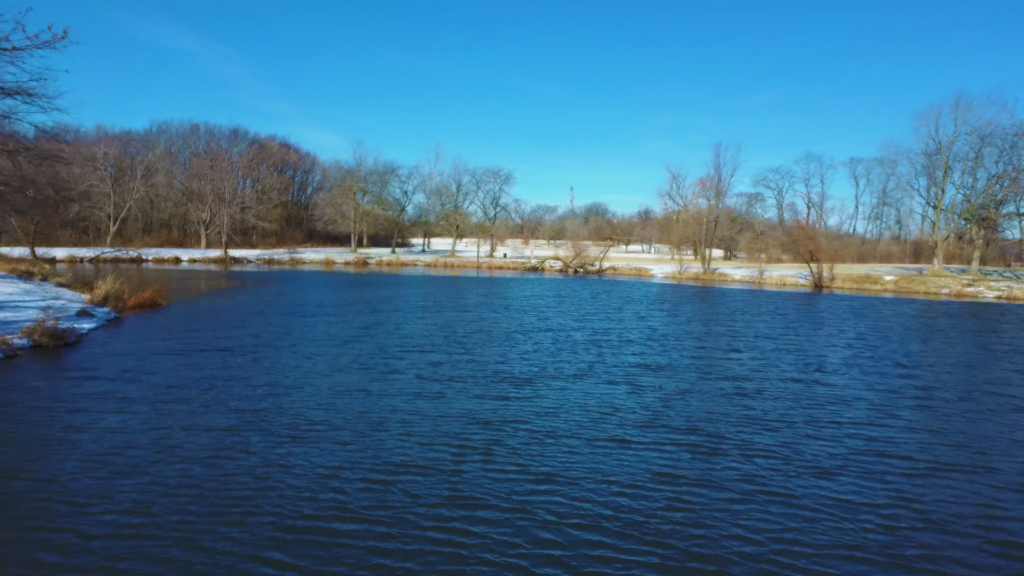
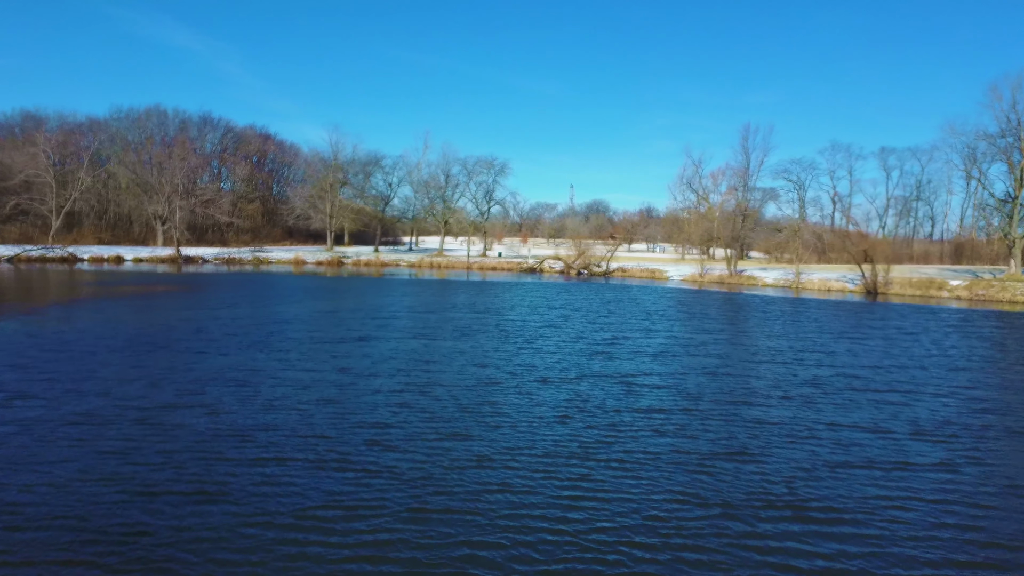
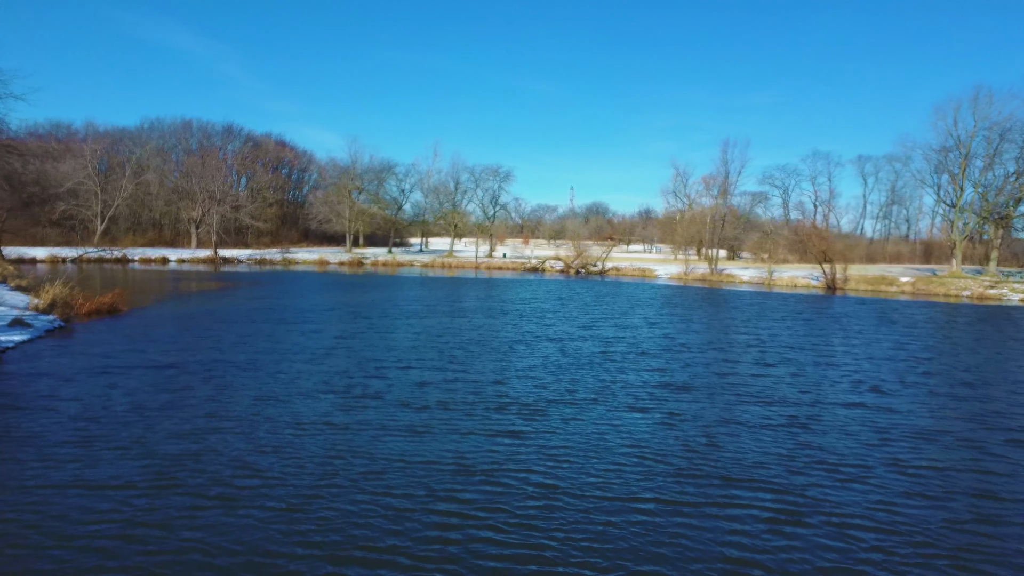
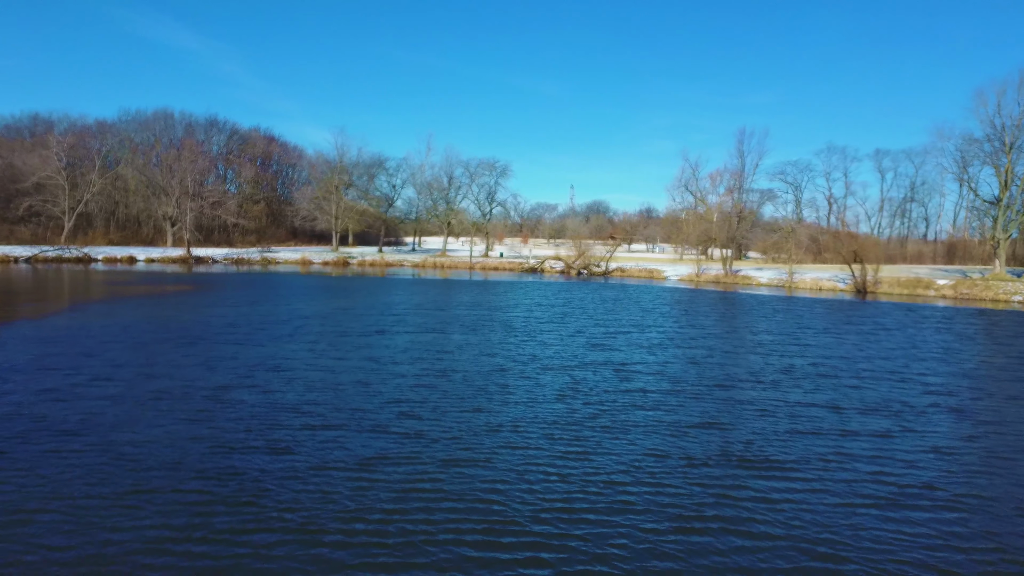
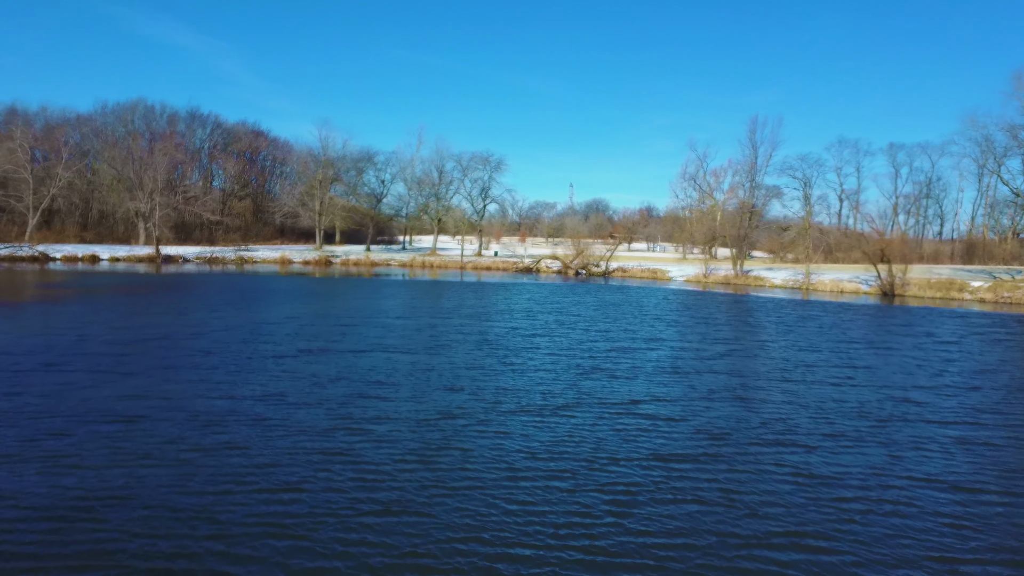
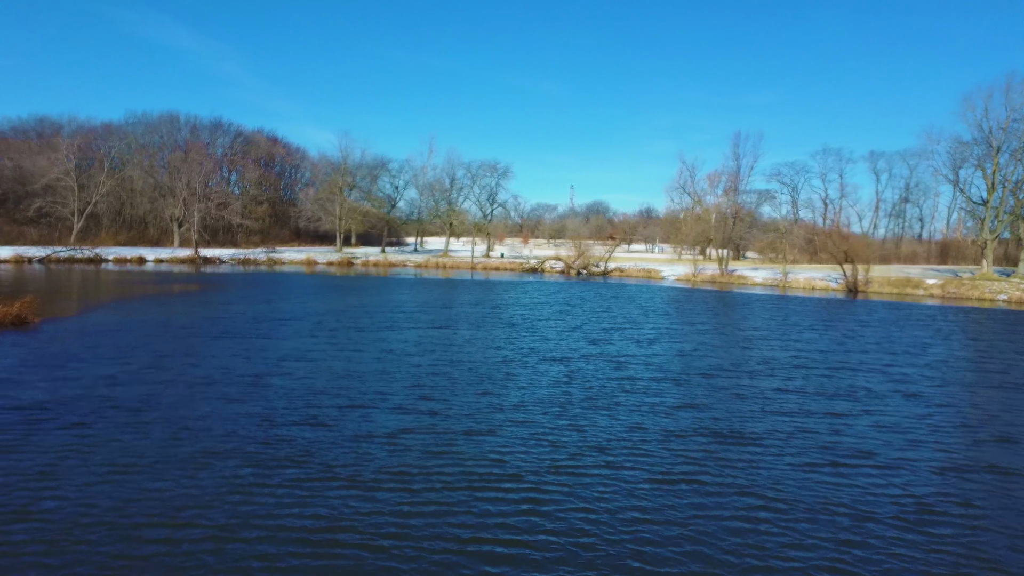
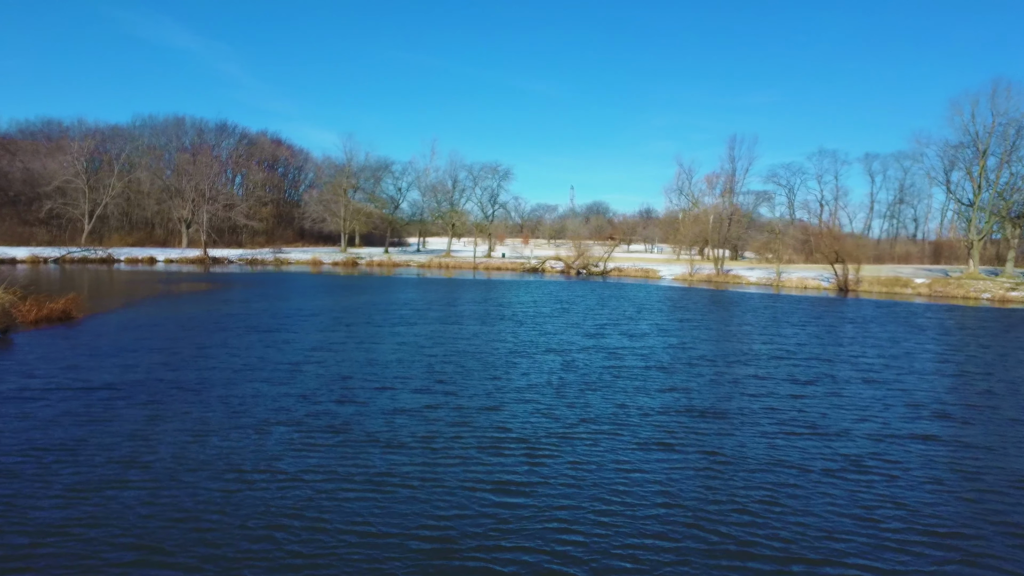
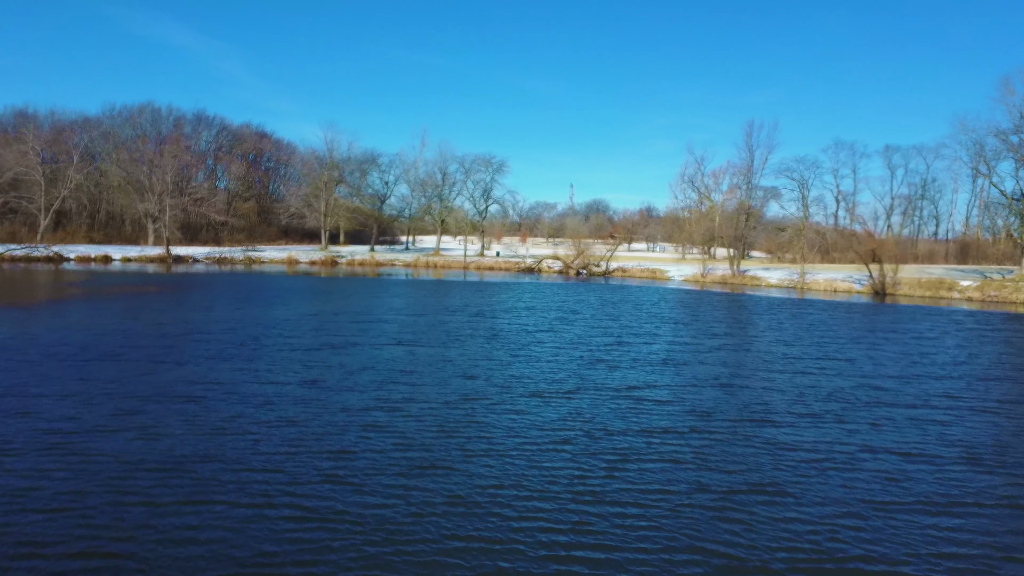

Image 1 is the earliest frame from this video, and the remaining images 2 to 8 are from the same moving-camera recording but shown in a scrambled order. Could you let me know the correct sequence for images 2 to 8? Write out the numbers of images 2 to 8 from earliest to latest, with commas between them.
3, 7, 6, 4, 2, 8, 5
